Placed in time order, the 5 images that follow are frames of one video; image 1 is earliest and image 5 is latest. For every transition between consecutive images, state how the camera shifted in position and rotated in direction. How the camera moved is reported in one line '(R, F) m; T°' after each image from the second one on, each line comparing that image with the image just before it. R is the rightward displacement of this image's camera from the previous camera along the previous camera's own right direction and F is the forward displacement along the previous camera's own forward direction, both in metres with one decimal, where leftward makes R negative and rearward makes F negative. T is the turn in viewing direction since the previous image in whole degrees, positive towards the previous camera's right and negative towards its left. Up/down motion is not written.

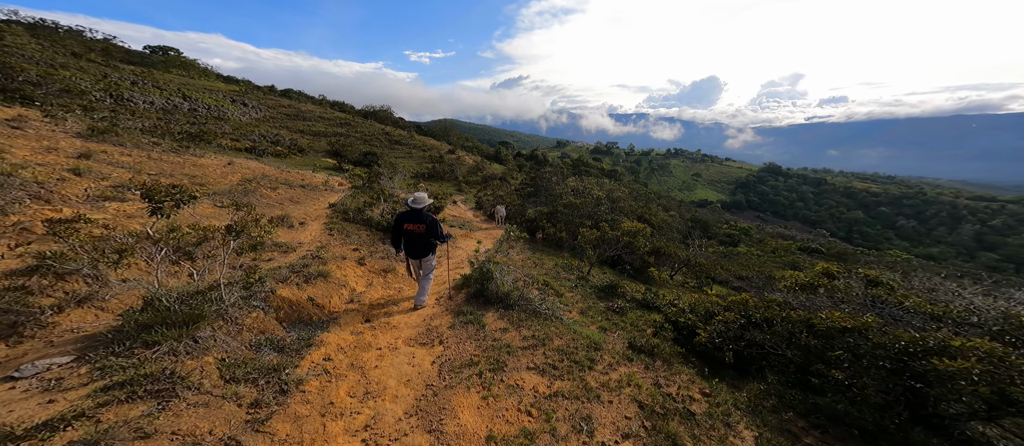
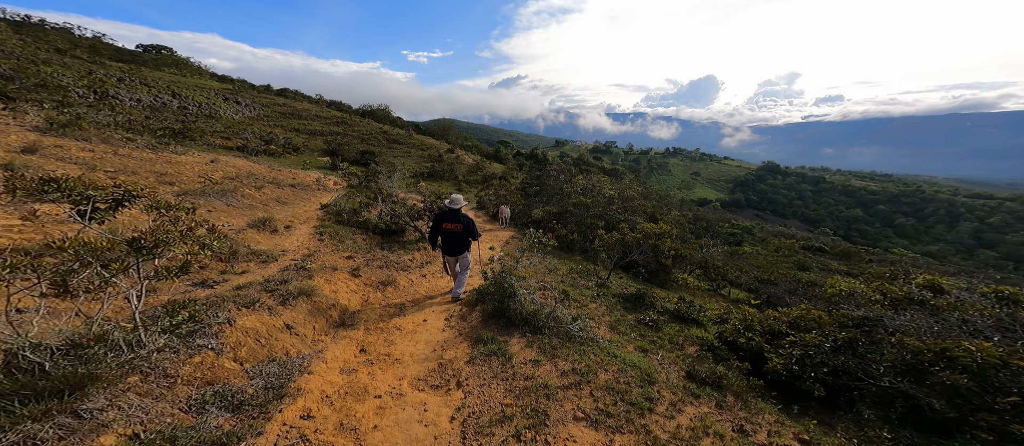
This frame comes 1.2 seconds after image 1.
(-0.5, +1.3) m; 0°
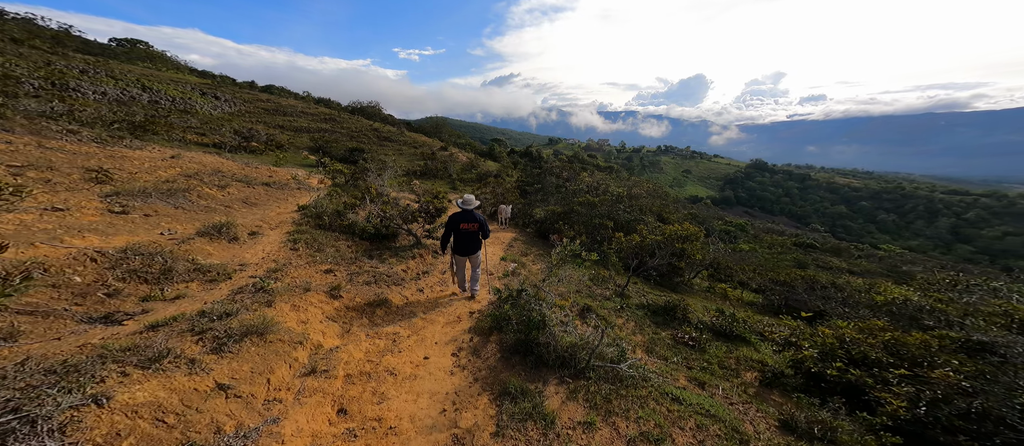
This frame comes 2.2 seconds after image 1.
(-0.5, +1.5) m; +1°
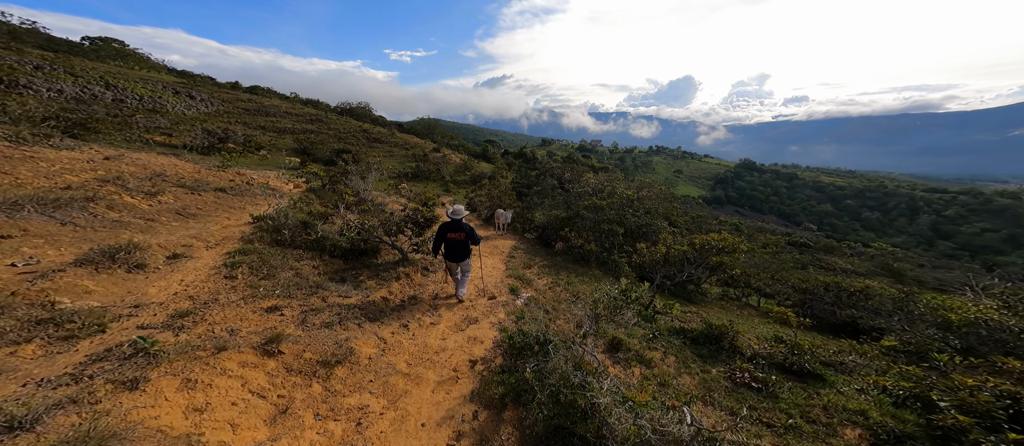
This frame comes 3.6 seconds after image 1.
(-0.3, +1.7) m; +1°
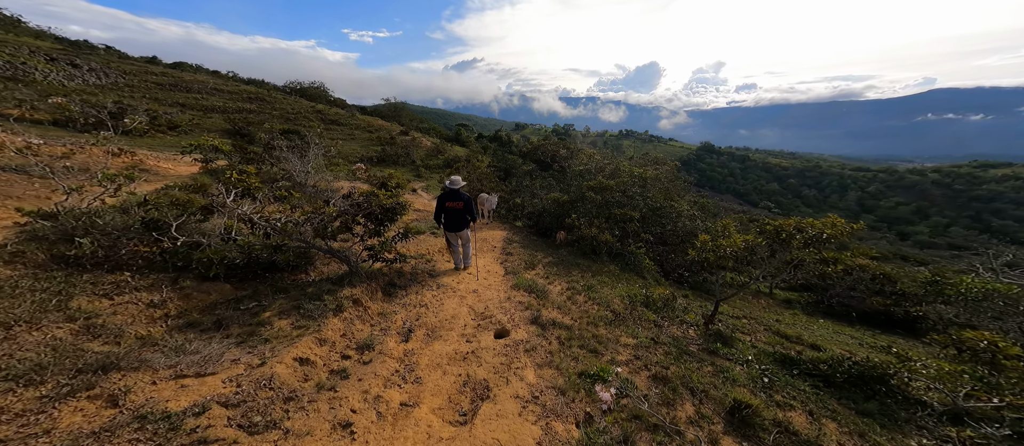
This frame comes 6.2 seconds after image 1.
(-0.7, +3.2) m; +5°
